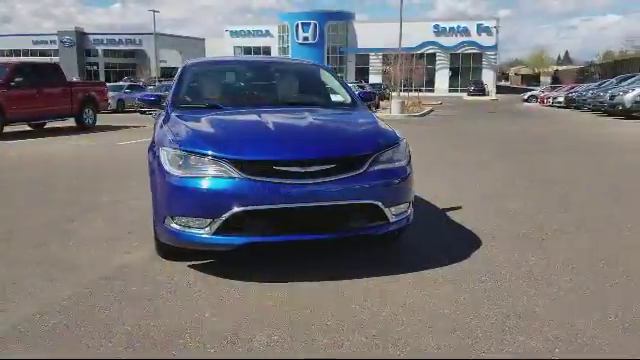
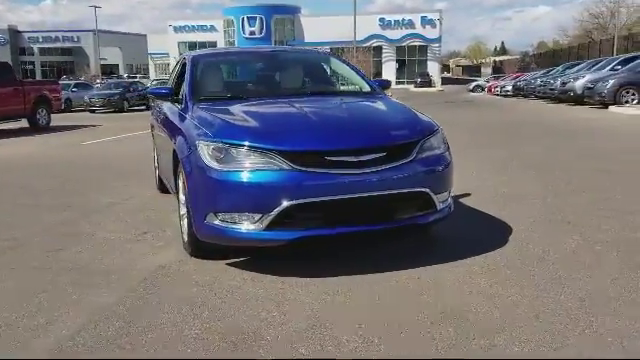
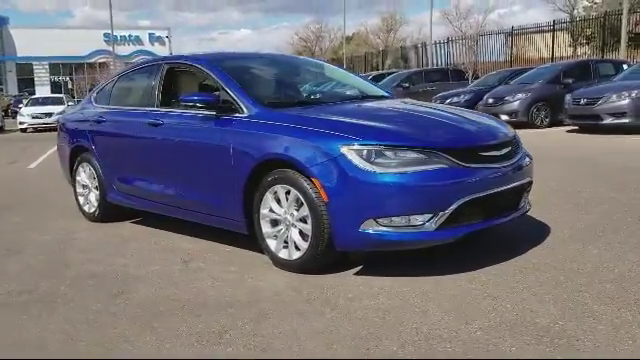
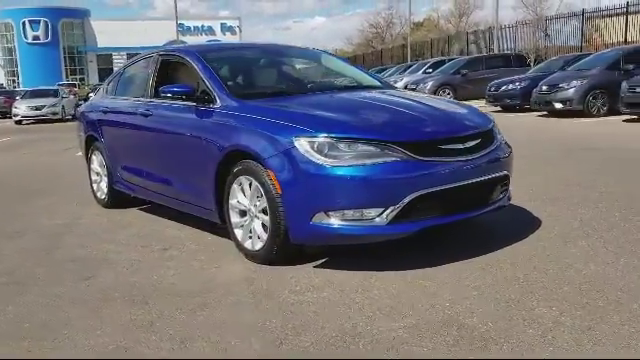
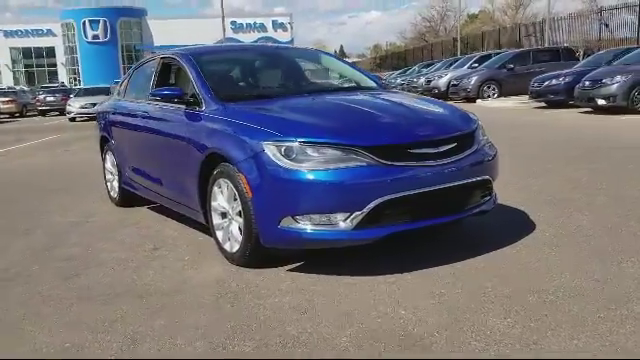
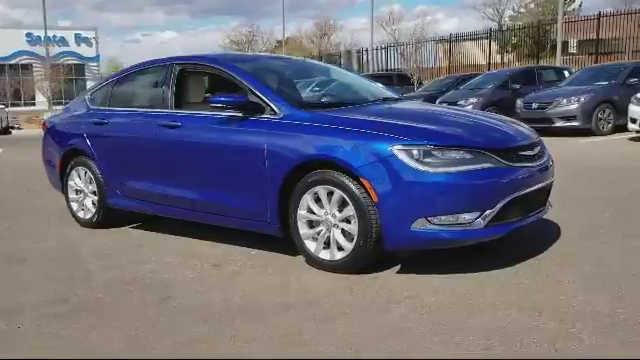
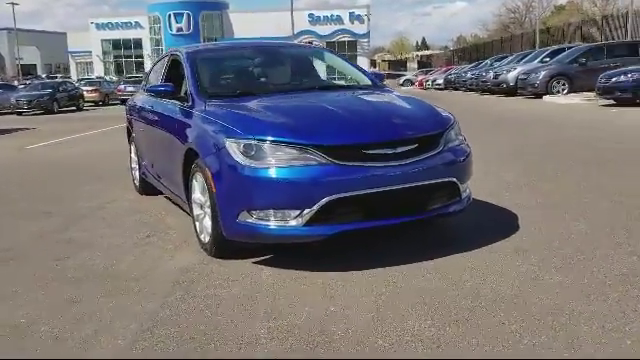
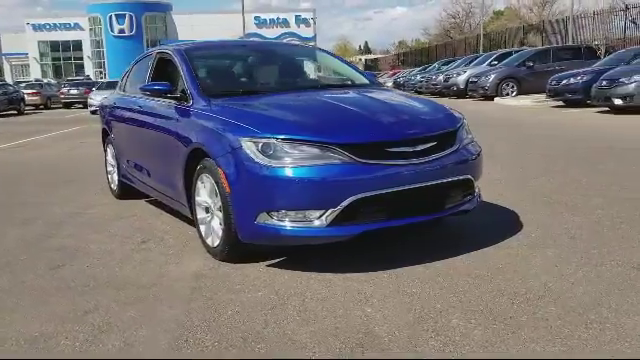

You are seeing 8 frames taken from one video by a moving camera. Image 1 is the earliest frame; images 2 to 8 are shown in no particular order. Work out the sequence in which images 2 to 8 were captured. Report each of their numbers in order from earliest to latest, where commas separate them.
2, 7, 8, 5, 4, 3, 6
